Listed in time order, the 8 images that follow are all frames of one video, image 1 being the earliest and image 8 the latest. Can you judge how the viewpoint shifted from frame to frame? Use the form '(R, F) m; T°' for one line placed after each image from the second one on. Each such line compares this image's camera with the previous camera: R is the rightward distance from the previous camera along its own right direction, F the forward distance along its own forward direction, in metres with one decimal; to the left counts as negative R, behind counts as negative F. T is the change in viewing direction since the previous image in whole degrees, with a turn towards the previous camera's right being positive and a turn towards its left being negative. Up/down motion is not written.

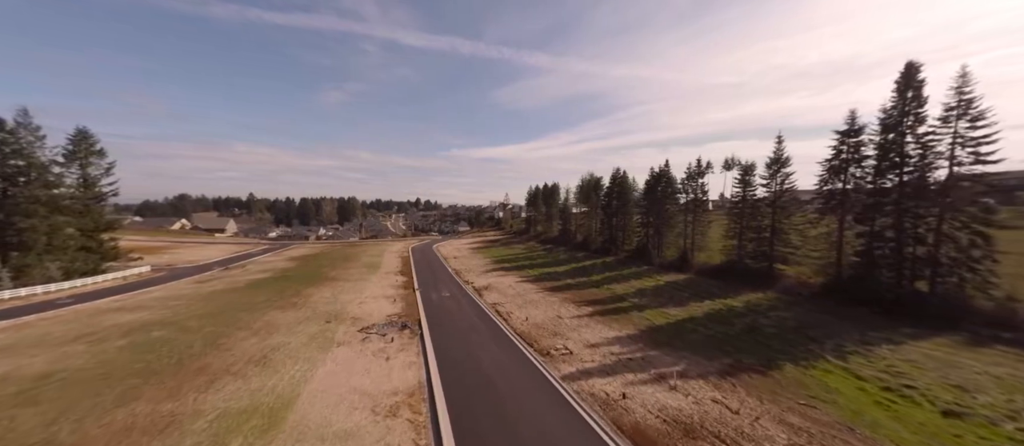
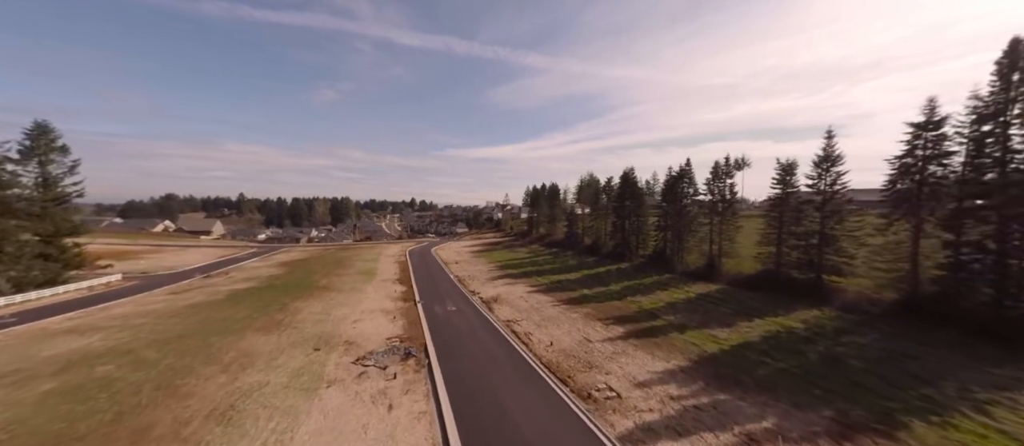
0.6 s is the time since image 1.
(-1.1, +2.5) m; +1°
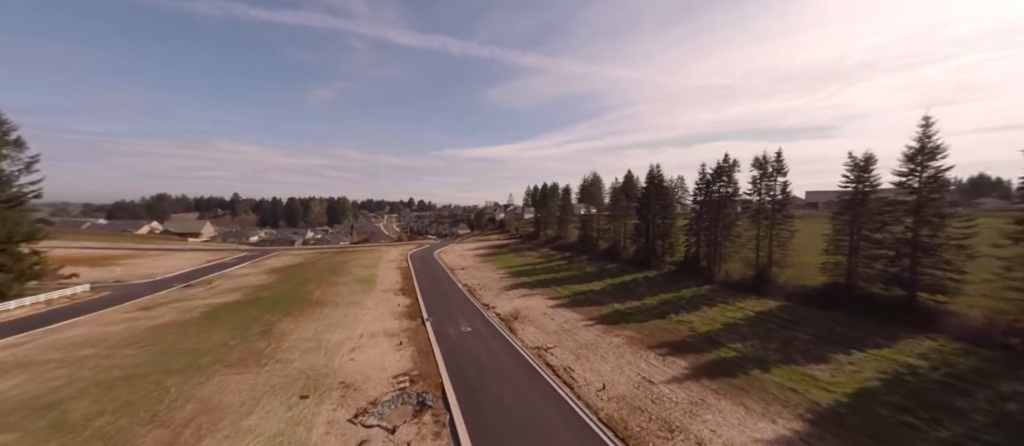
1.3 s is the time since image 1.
(-1.4, +3.1) m; 0°
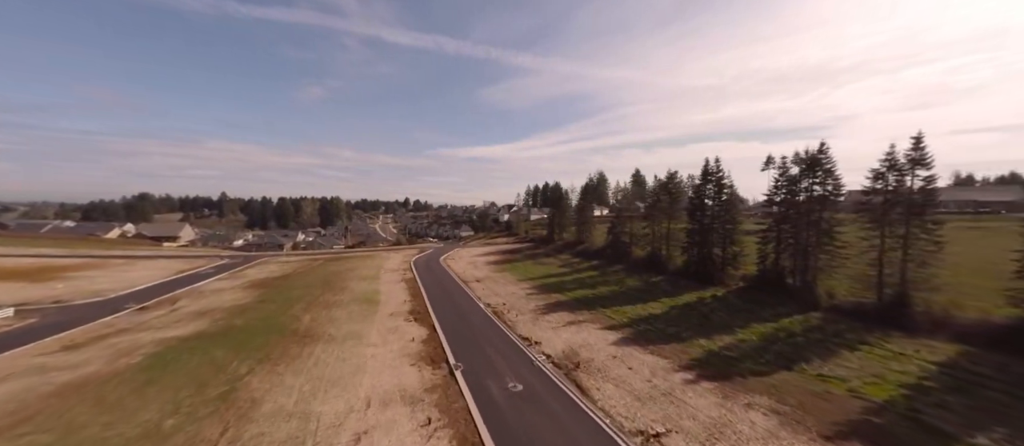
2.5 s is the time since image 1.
(-2.6, +5.3) m; +1°
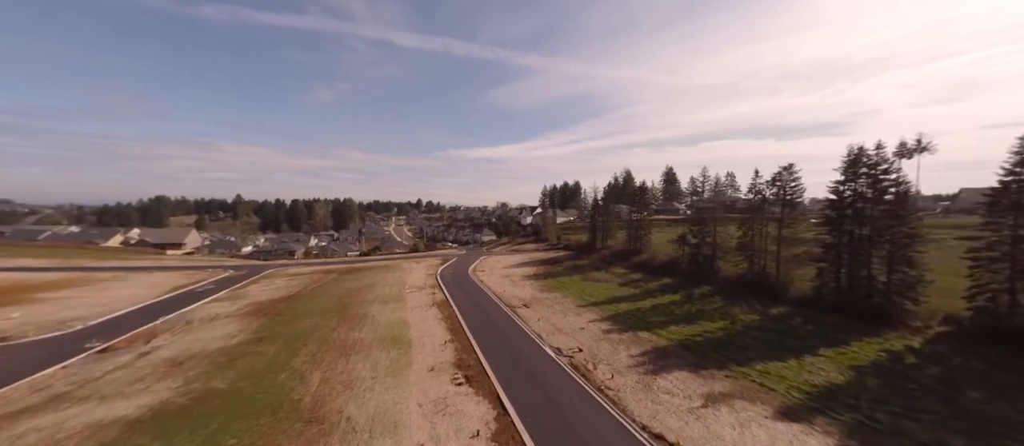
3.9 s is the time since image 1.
(-3.5, +6.7) m; -2°
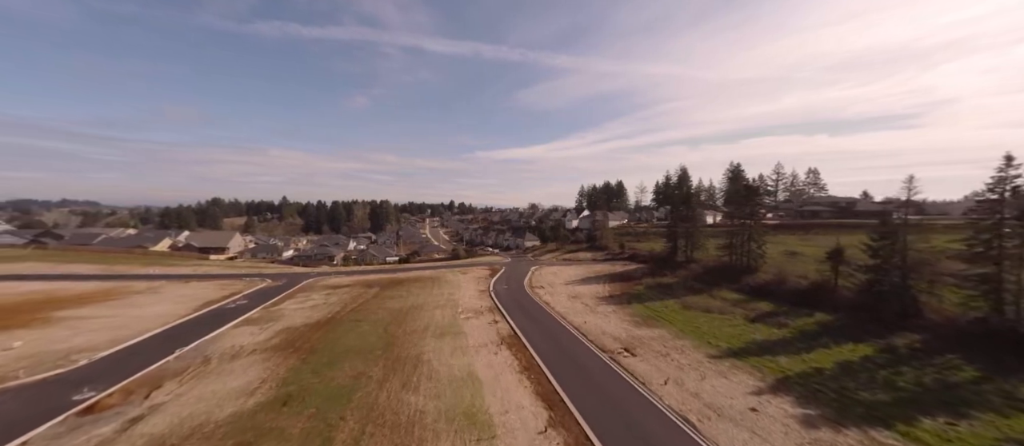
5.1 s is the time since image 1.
(-3.9, +7.0) m; -5°
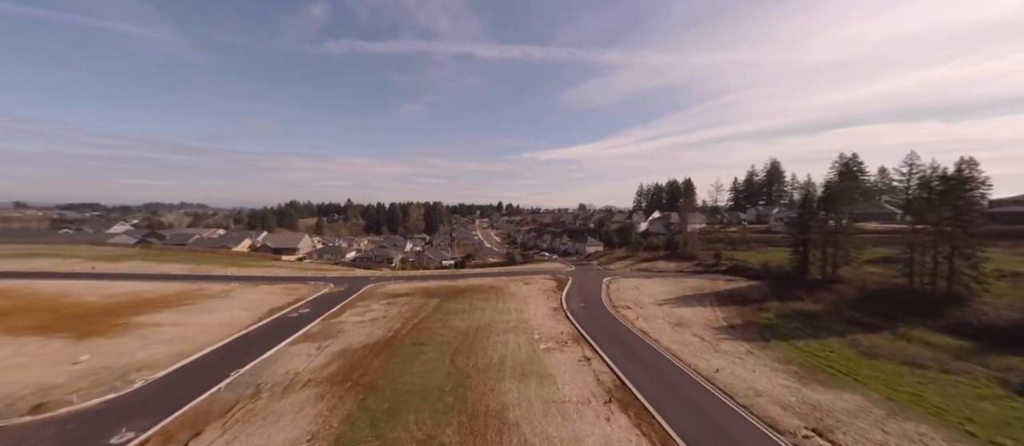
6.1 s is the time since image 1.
(-3.1, +5.9) m; -8°
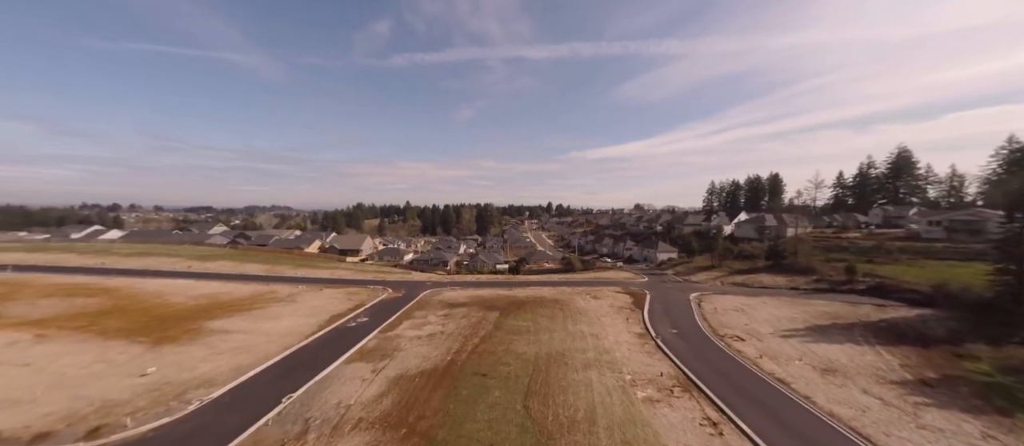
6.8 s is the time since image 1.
(-2.1, +5.3) m; -8°
